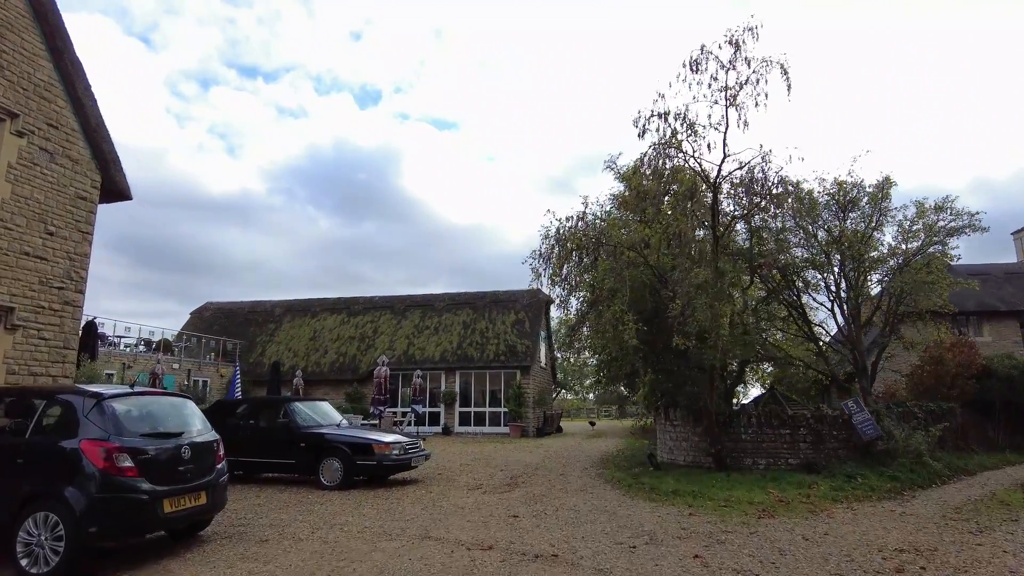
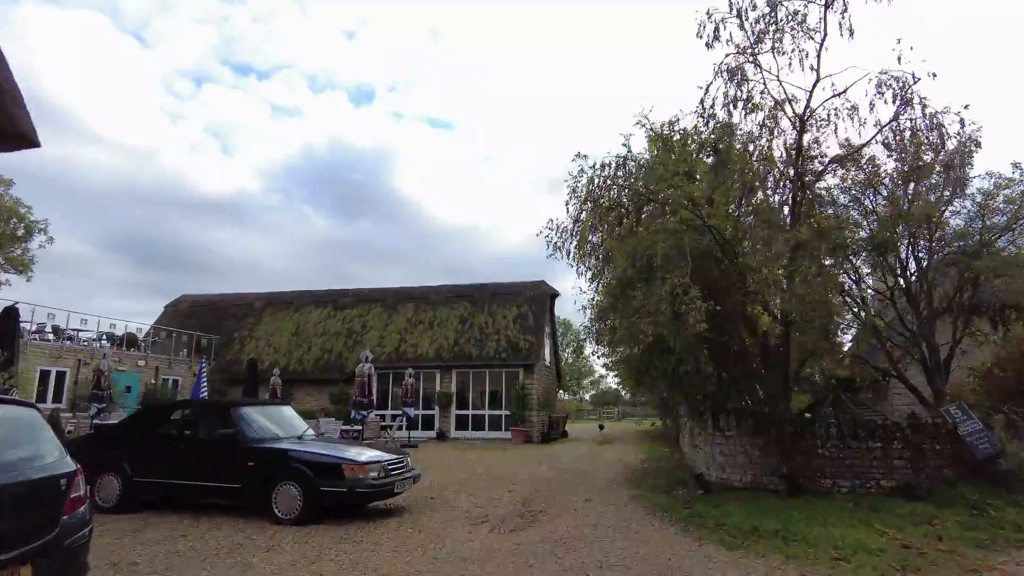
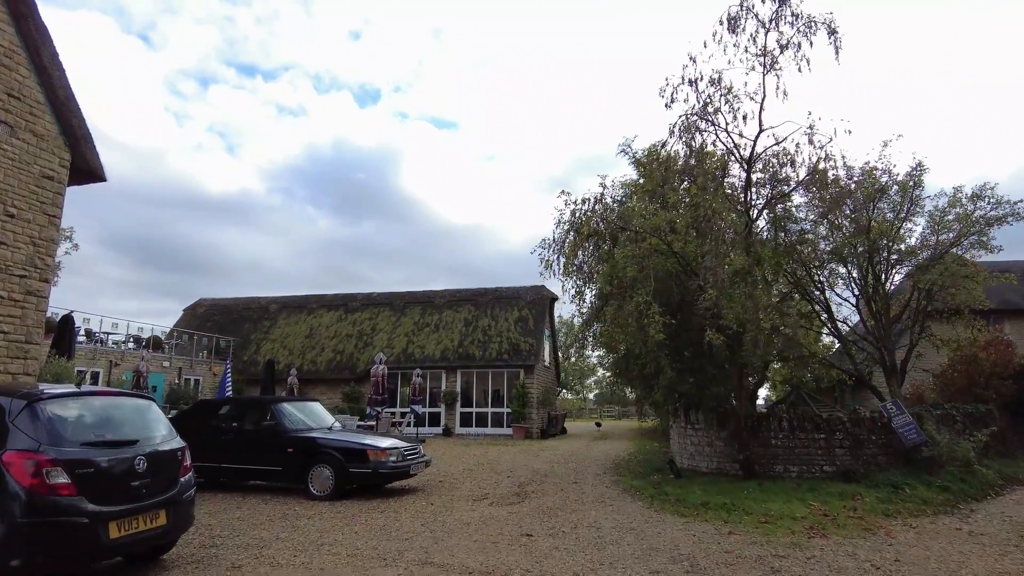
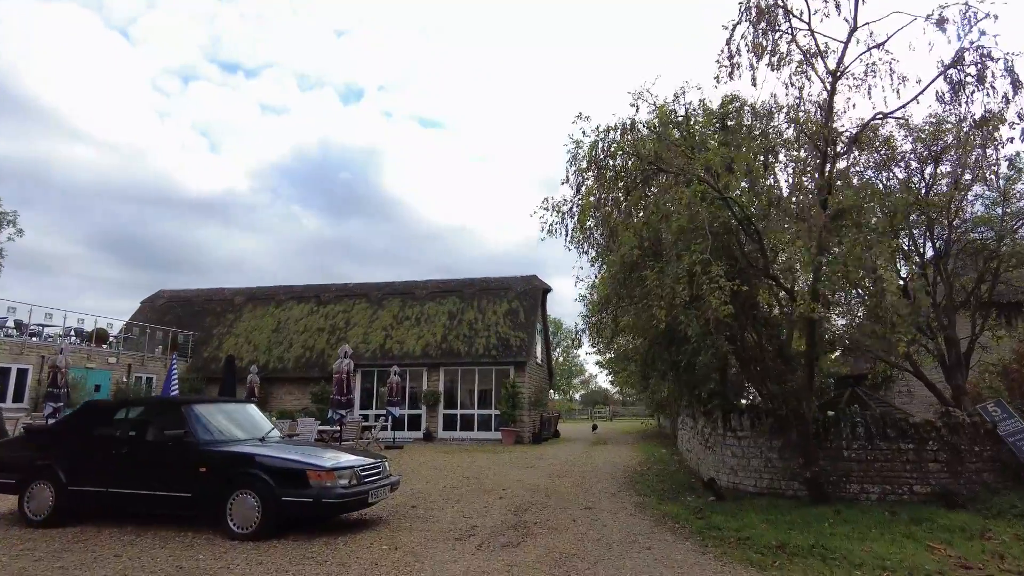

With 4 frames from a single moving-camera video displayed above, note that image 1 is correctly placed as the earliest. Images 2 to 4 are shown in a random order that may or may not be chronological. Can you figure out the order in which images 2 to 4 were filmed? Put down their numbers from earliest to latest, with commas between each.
3, 2, 4
